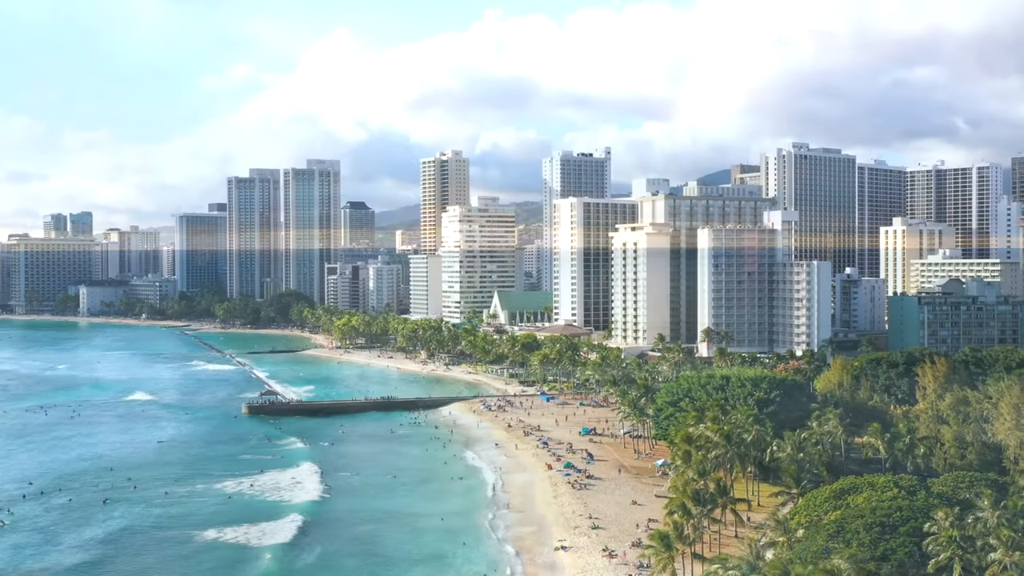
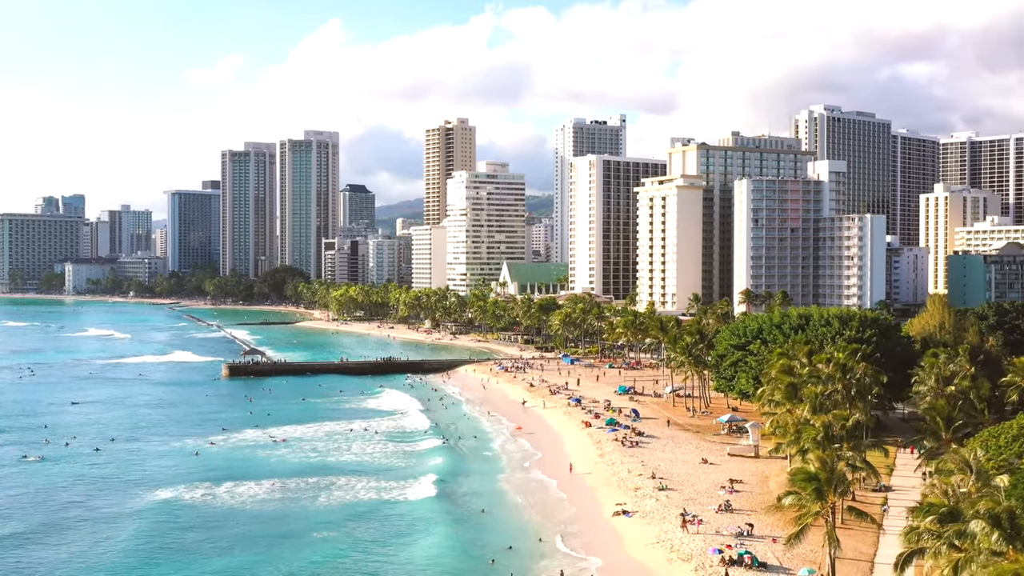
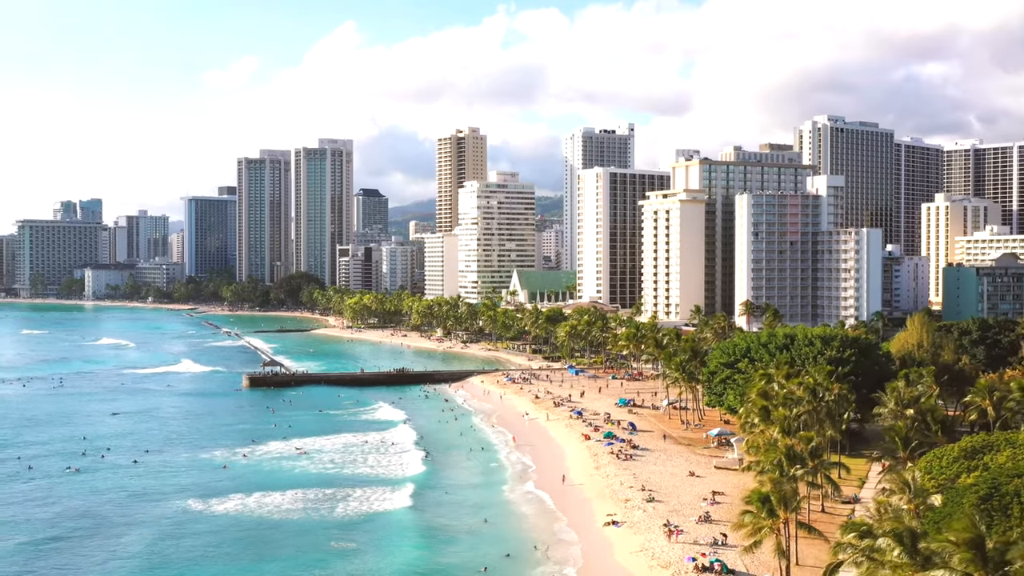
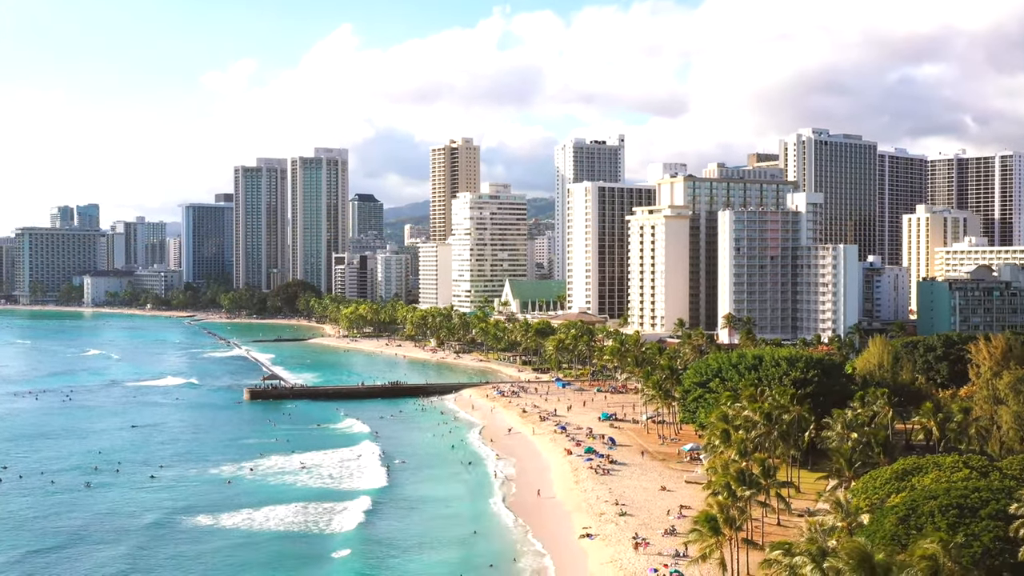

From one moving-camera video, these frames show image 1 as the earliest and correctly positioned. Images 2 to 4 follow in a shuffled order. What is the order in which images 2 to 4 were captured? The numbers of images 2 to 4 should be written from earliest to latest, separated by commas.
4, 3, 2
